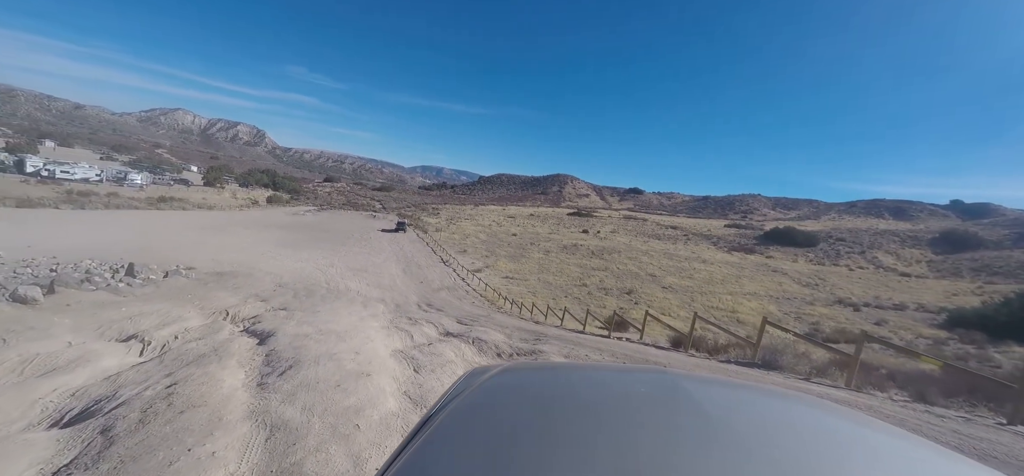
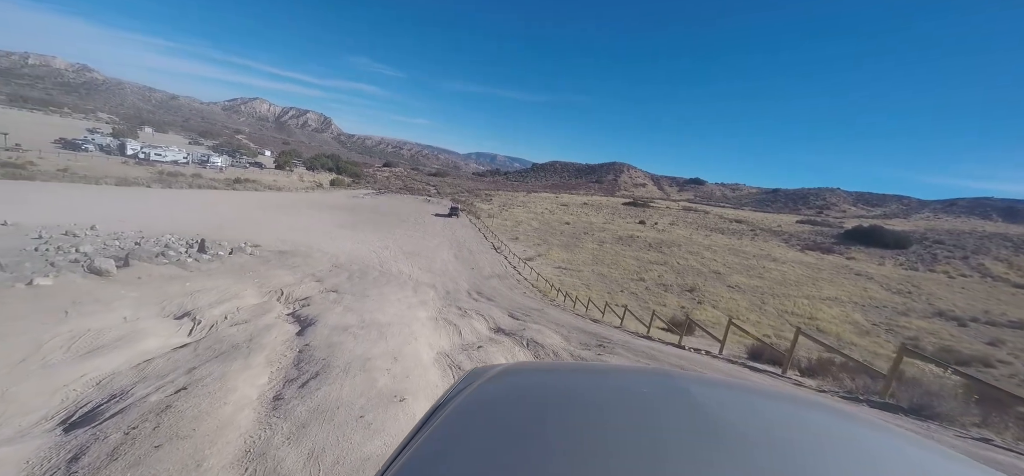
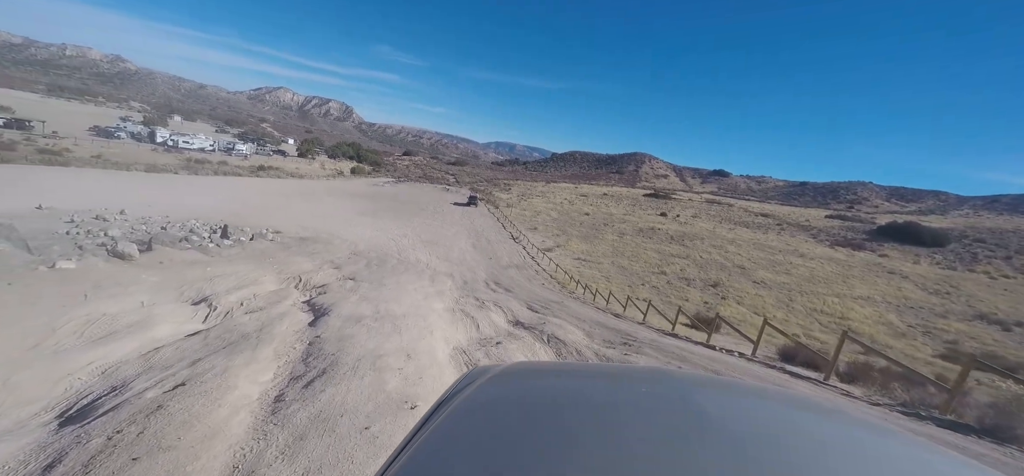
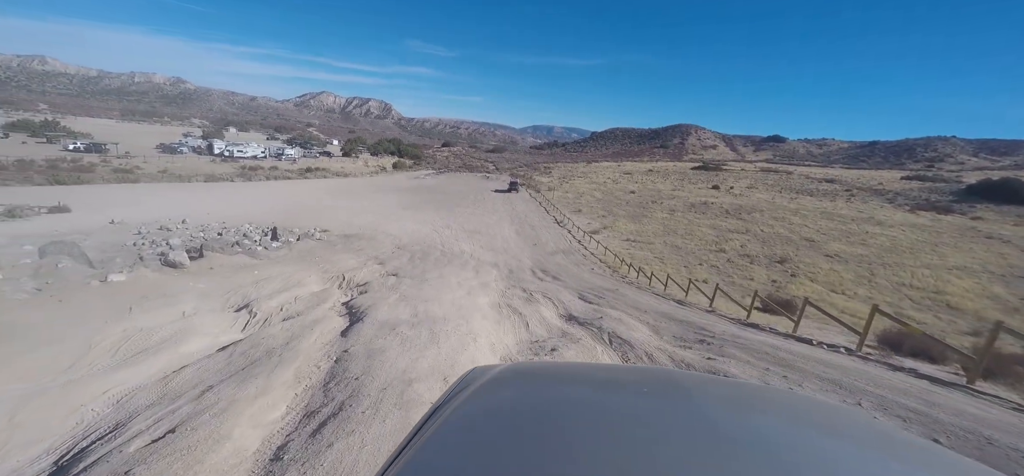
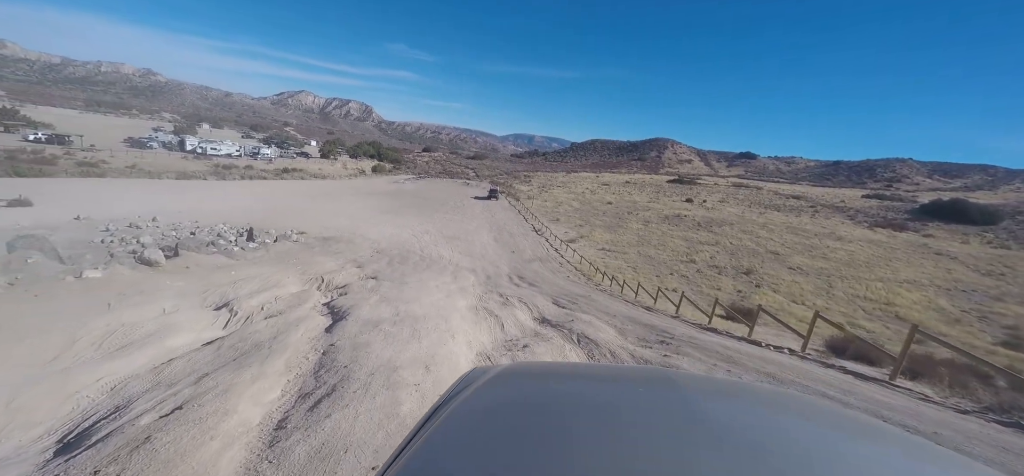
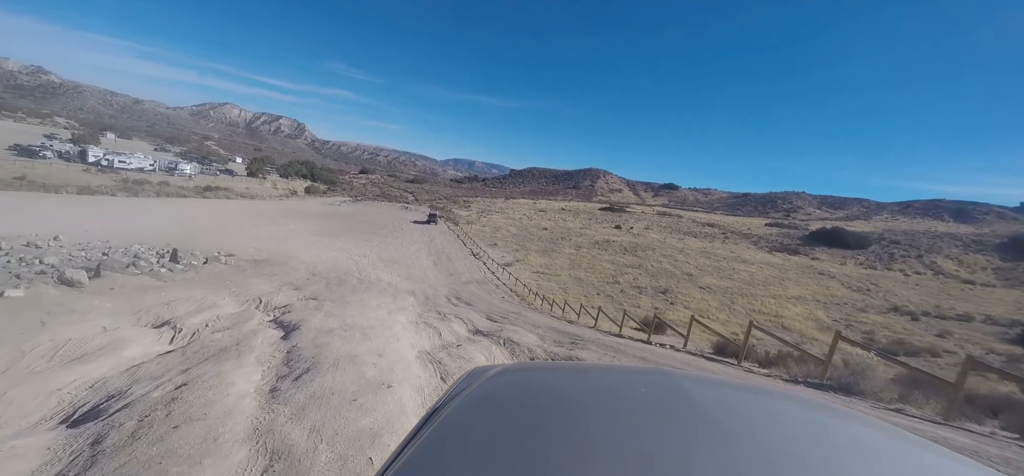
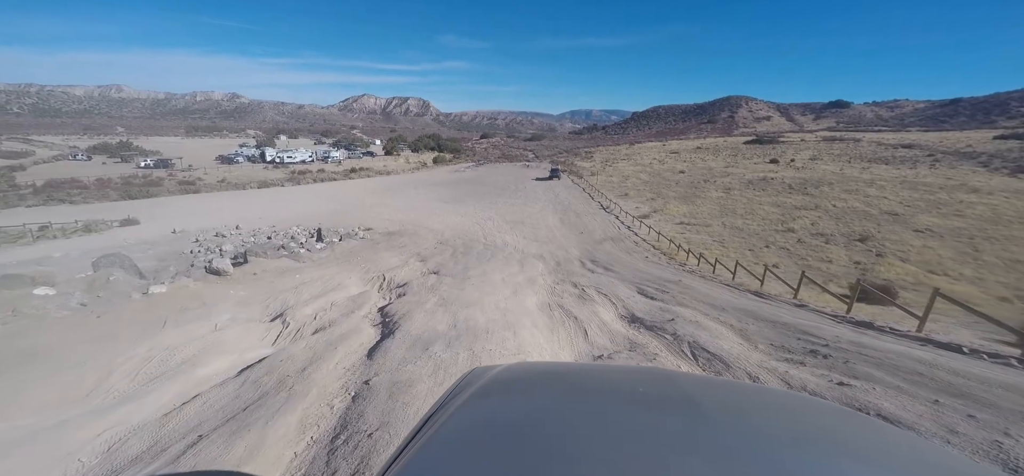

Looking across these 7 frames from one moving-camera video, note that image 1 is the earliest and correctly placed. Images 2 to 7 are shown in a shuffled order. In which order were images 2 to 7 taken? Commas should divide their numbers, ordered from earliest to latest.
6, 2, 3, 5, 4, 7
